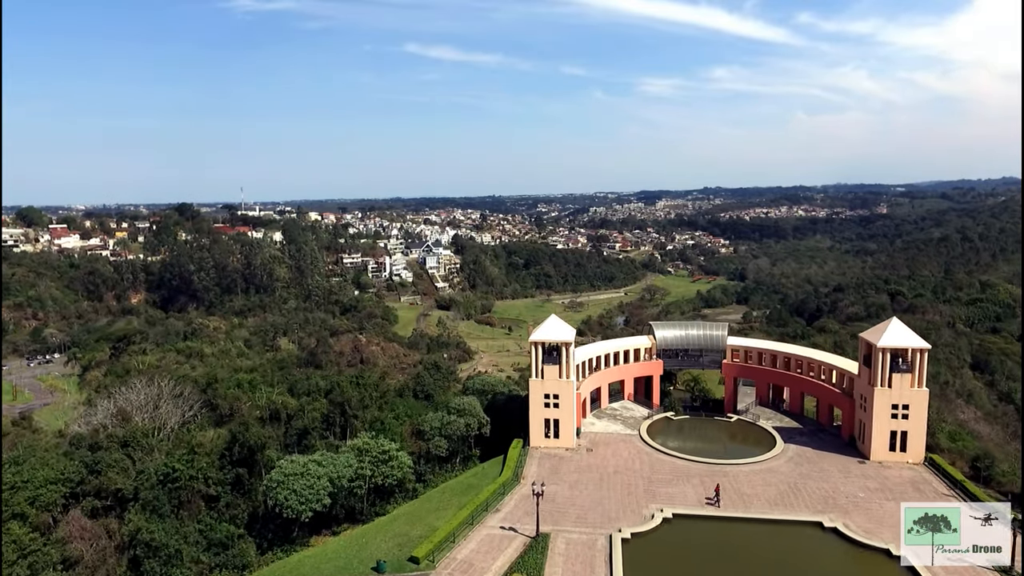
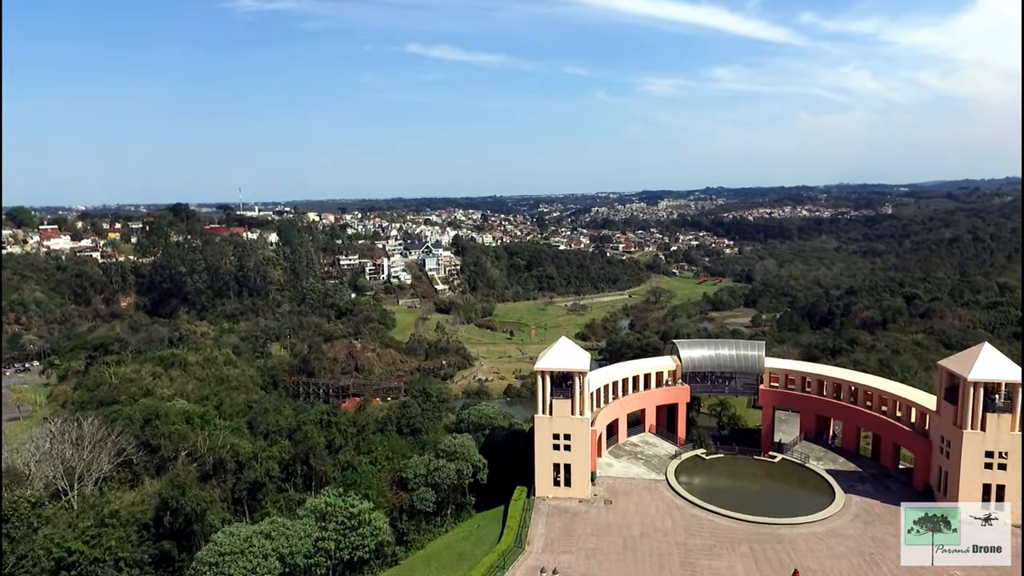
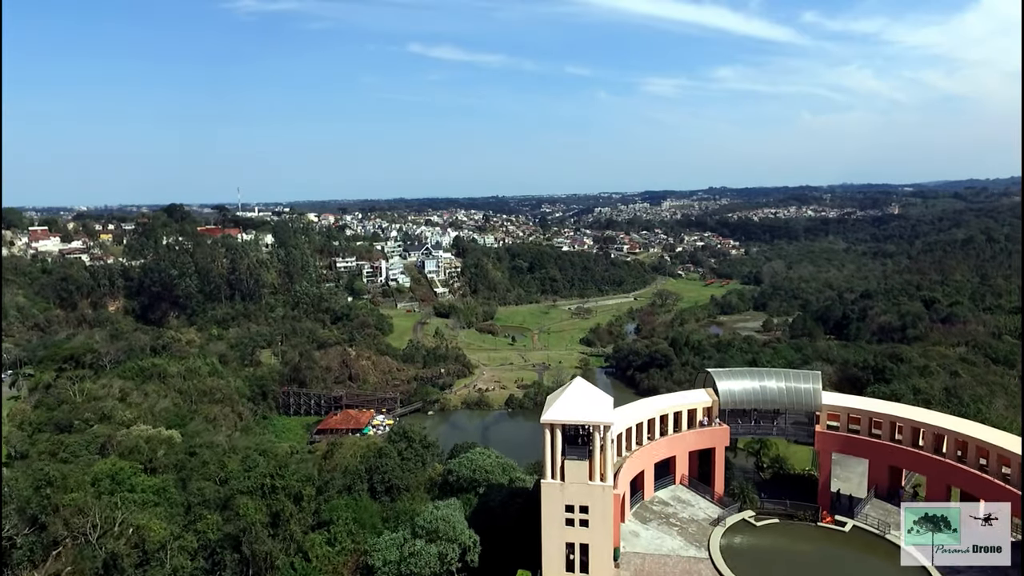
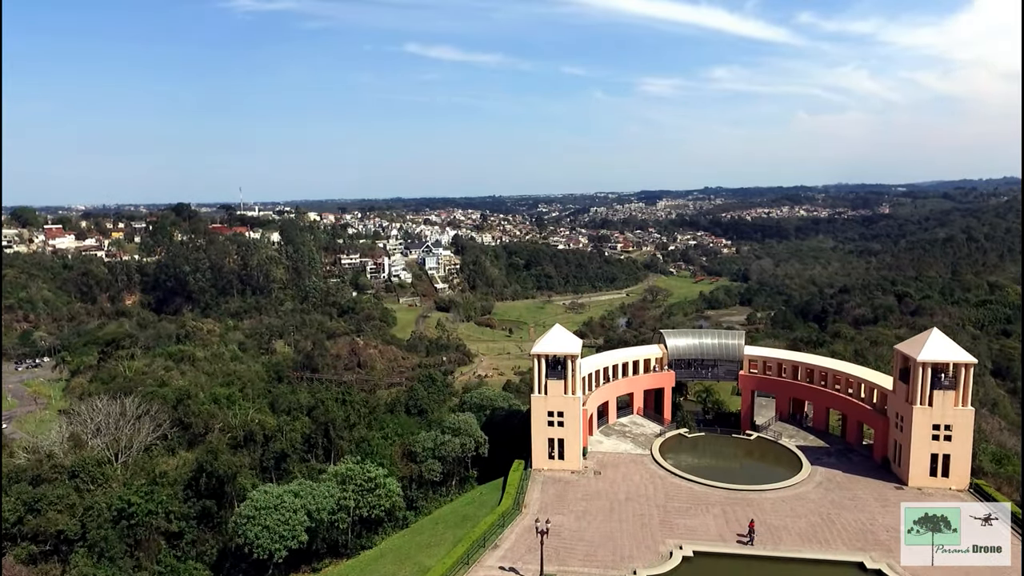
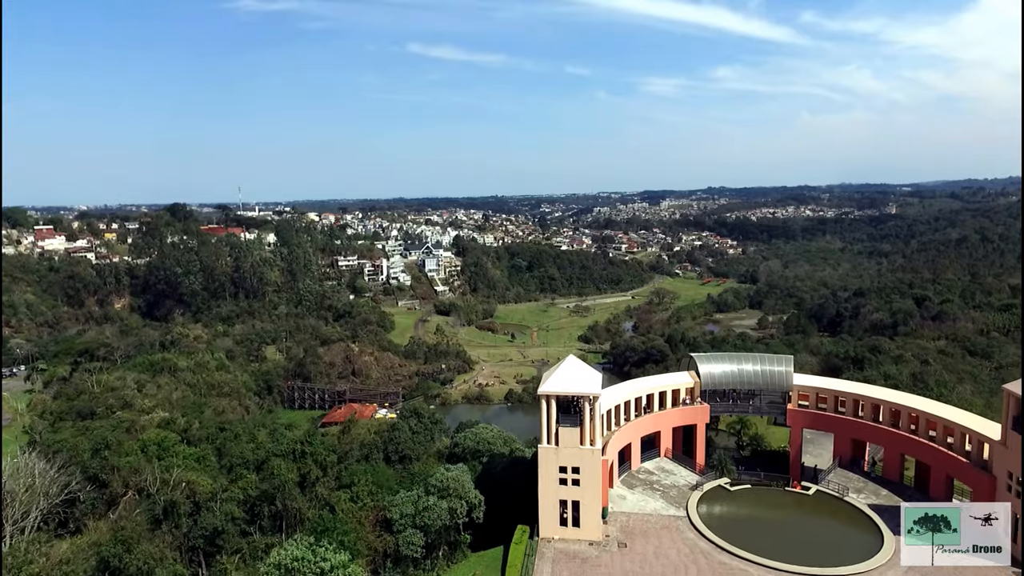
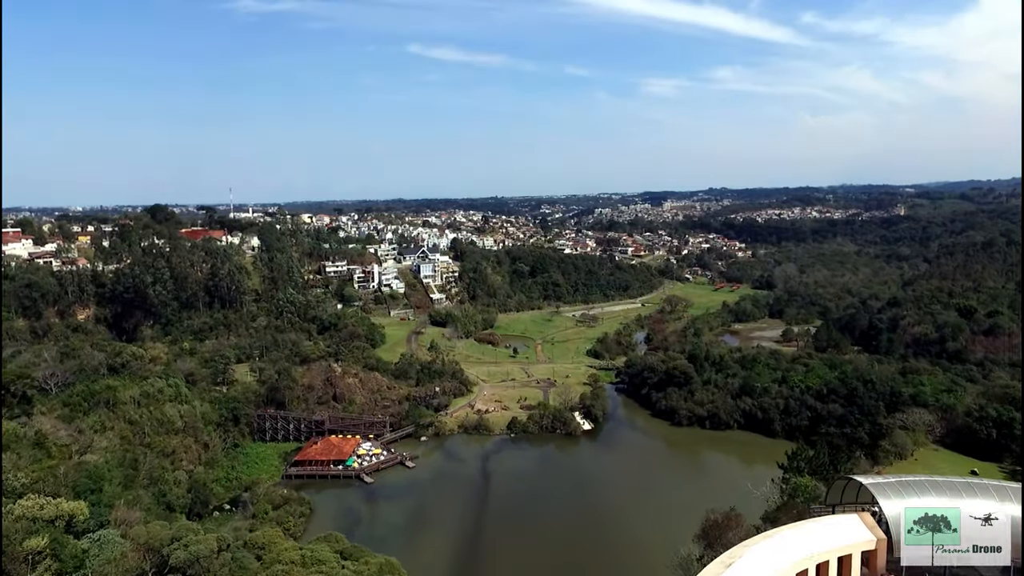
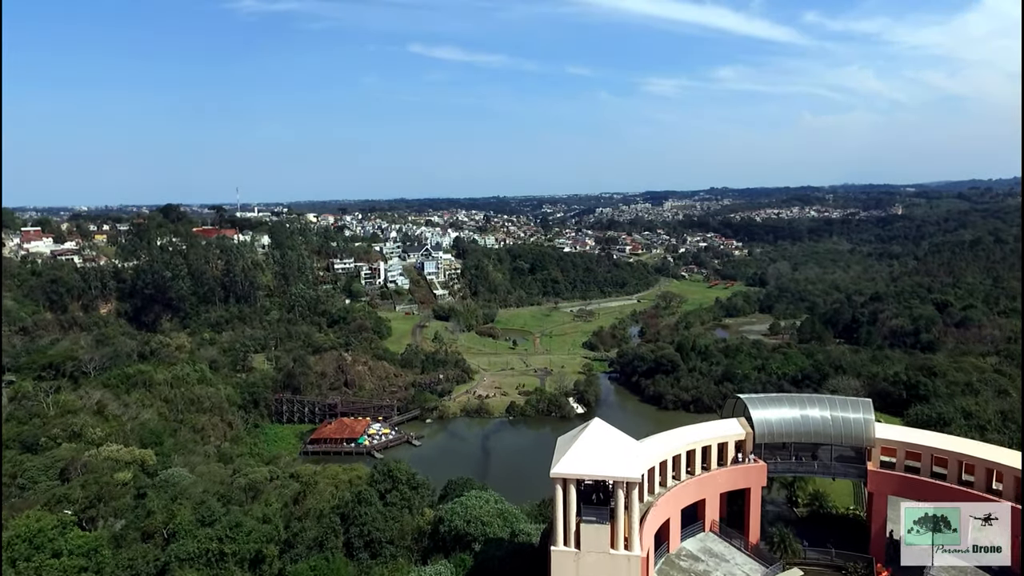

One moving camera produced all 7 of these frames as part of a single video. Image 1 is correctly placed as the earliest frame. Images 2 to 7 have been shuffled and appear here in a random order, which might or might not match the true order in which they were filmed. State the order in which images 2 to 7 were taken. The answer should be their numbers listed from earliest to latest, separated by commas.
4, 2, 5, 3, 7, 6
